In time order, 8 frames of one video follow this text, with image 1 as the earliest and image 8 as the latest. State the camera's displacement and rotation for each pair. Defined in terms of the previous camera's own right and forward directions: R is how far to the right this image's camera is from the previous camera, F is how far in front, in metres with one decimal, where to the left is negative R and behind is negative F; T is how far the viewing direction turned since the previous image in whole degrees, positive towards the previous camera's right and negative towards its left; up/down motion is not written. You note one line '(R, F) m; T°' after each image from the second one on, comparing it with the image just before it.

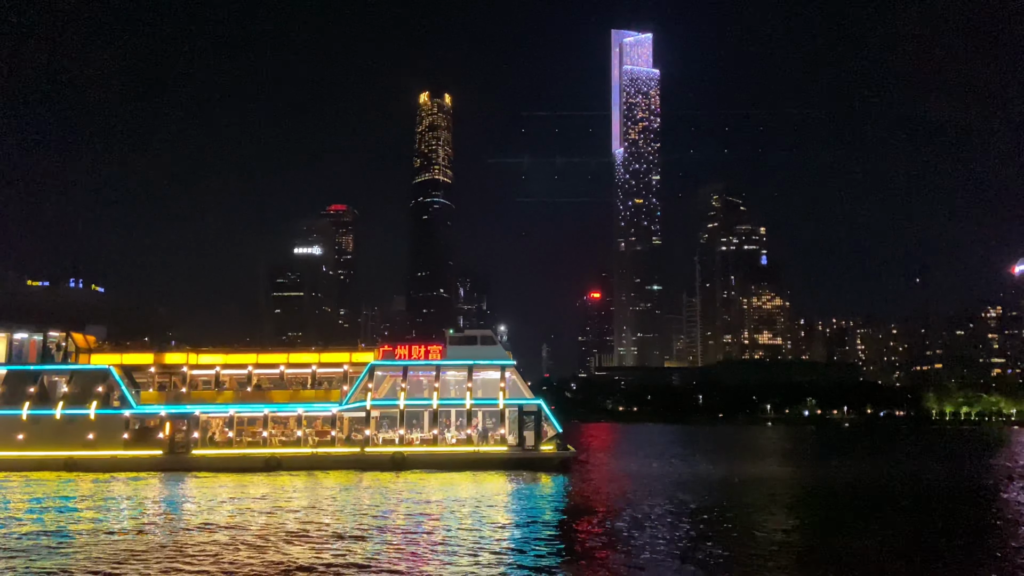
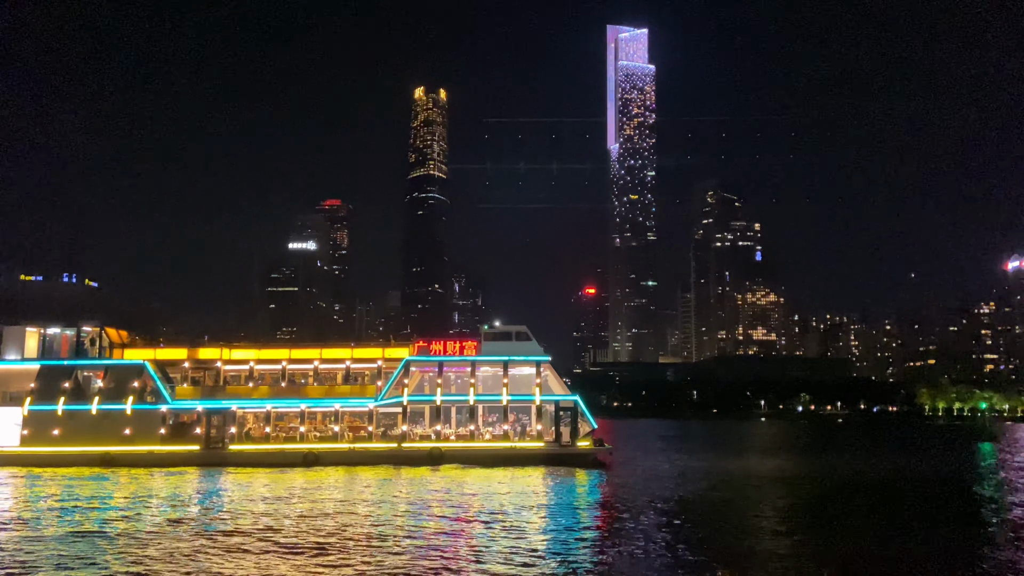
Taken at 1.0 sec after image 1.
(-0.1, -0.1) m; 0°
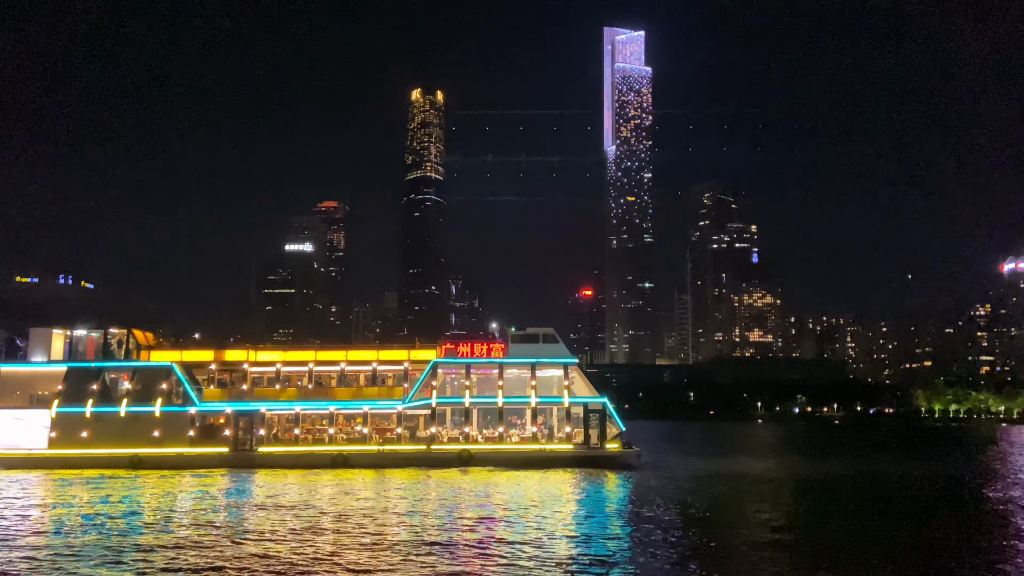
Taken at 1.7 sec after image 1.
(0.0, 0.0) m; 0°
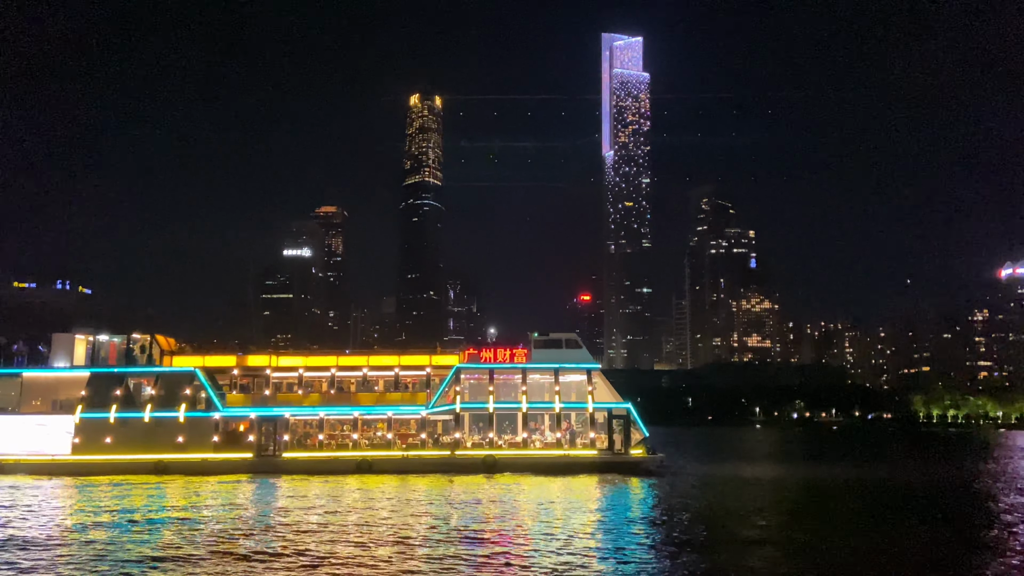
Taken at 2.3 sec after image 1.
(0.0, 0.0) m; 0°
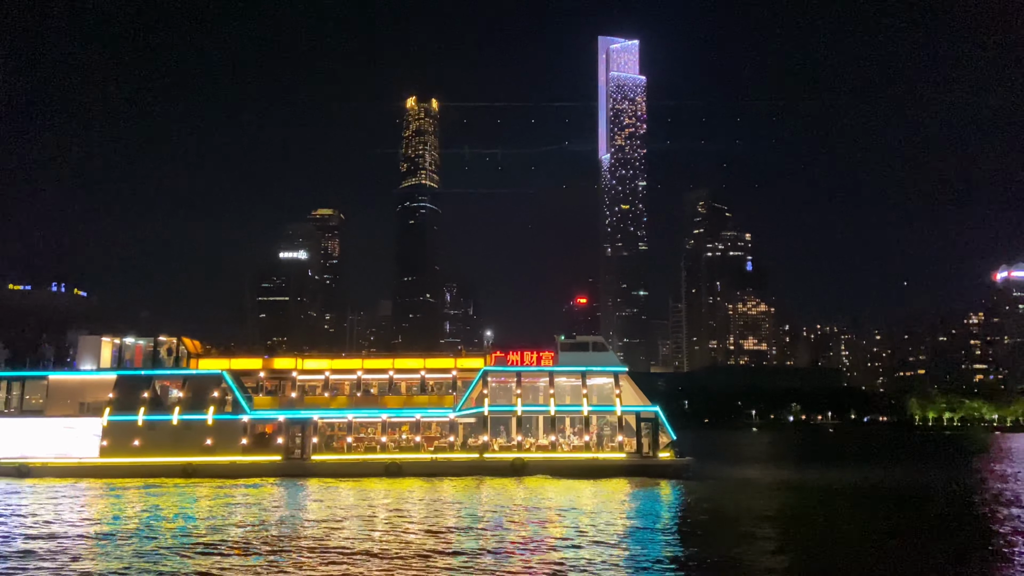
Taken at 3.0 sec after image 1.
(+0.2, 0.0) m; 0°
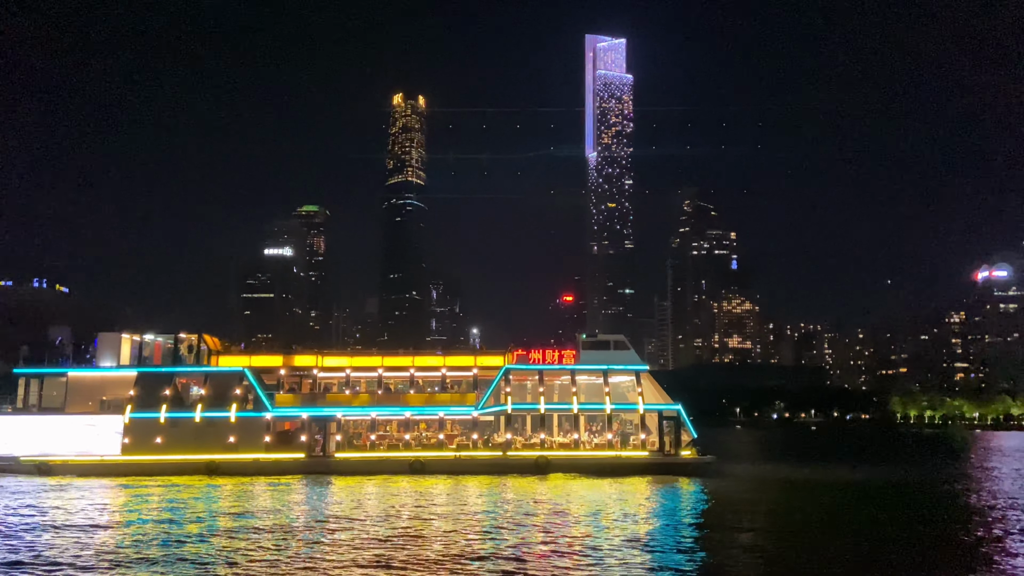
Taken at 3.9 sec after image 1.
(-0.4, 0.0) m; +1°
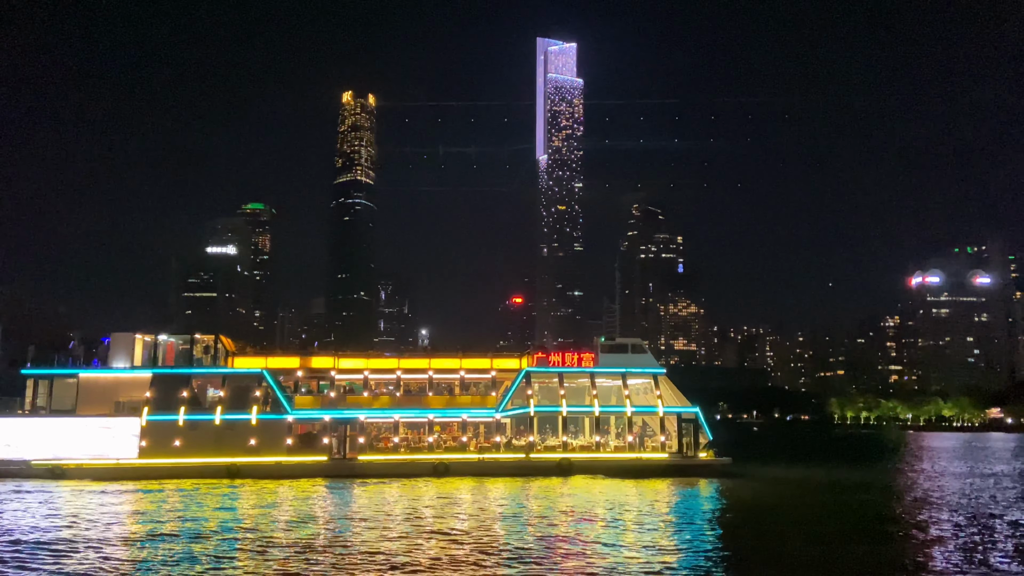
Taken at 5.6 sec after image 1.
(-0.9, 0.0) m; +4°
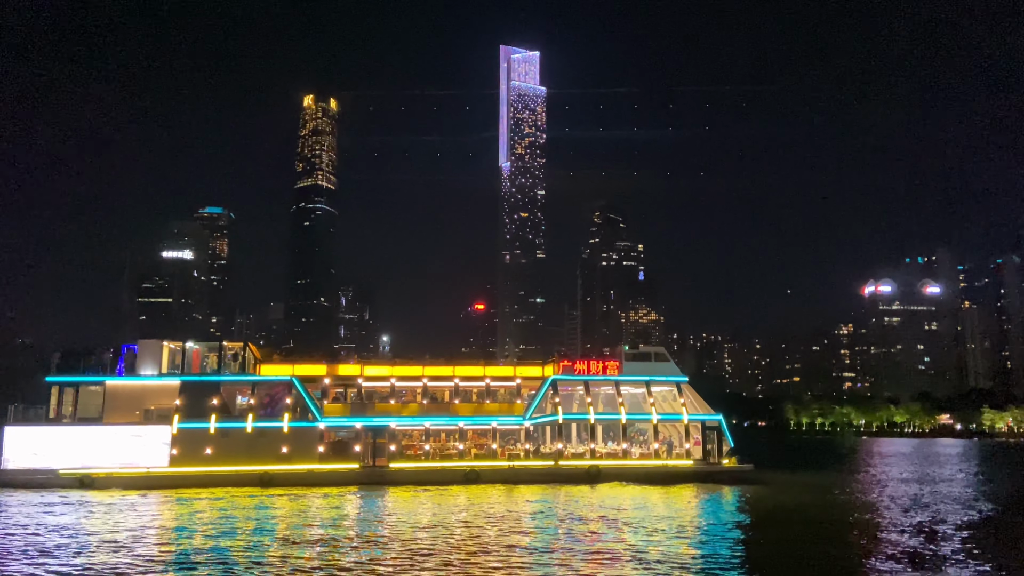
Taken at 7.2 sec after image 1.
(-0.8, -0.1) m; +3°
